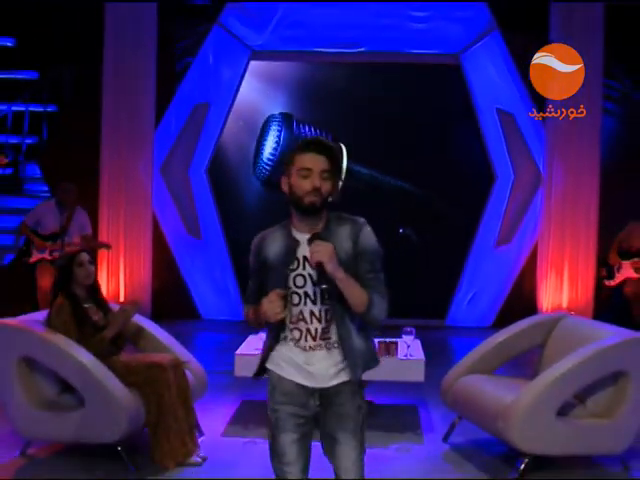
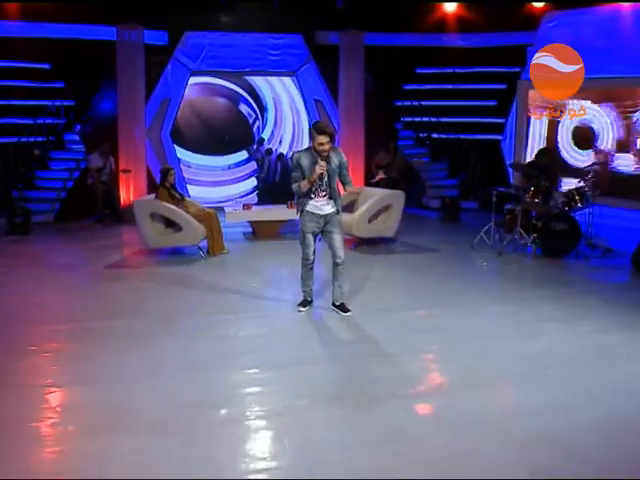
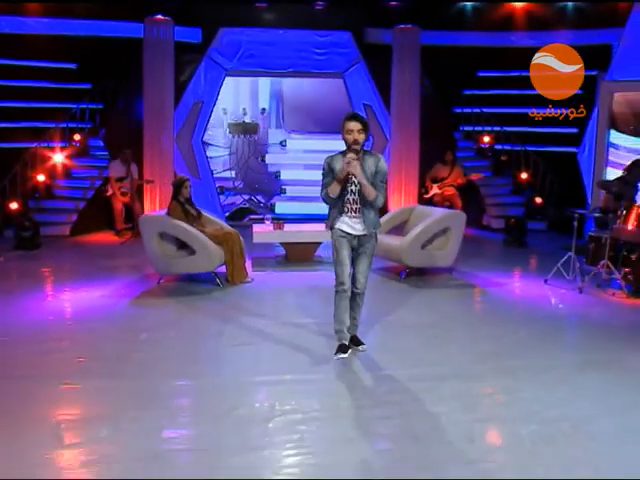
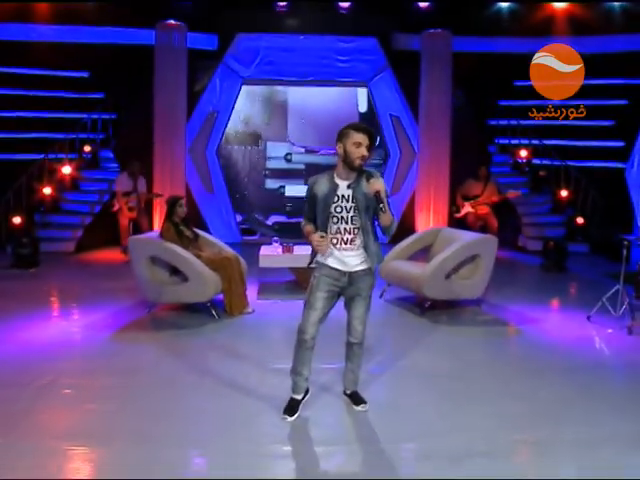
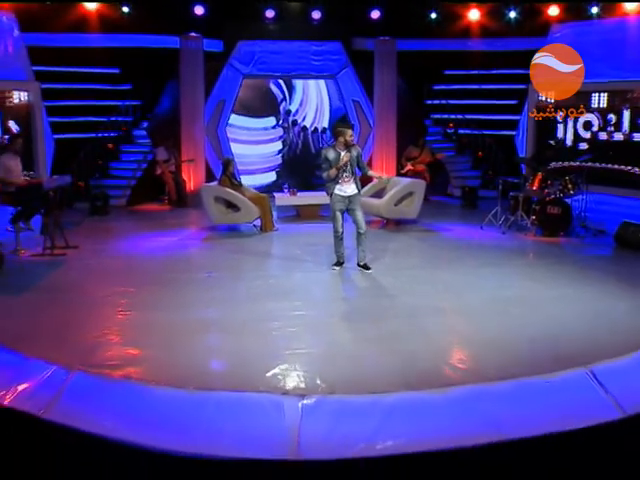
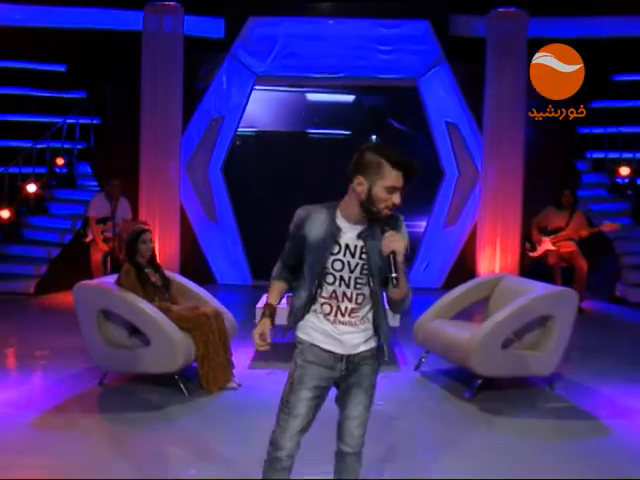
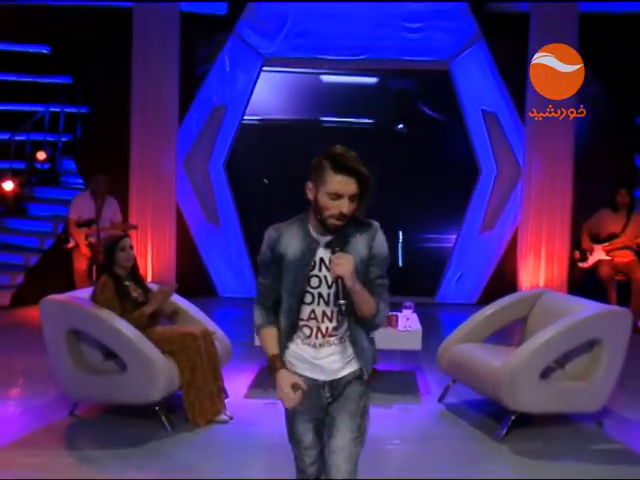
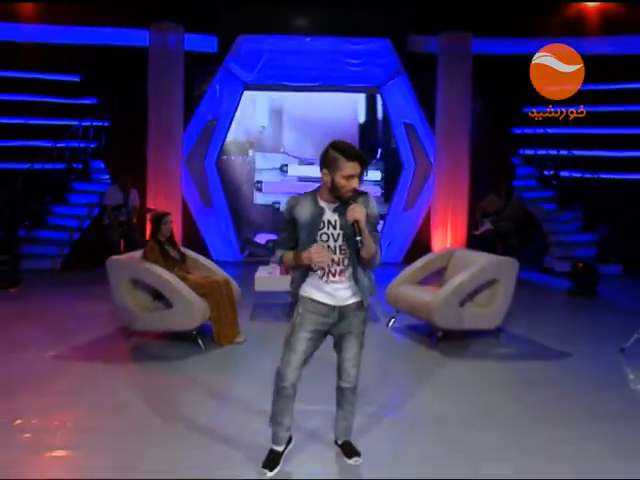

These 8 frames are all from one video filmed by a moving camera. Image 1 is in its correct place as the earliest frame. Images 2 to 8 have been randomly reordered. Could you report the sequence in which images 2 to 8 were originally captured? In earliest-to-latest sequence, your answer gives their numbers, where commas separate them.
7, 6, 8, 4, 3, 2, 5
